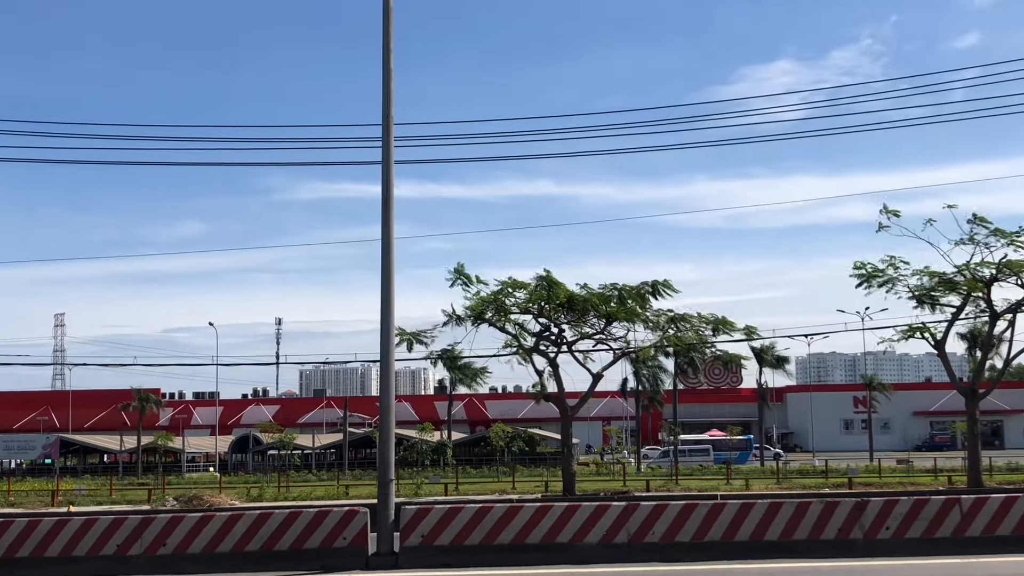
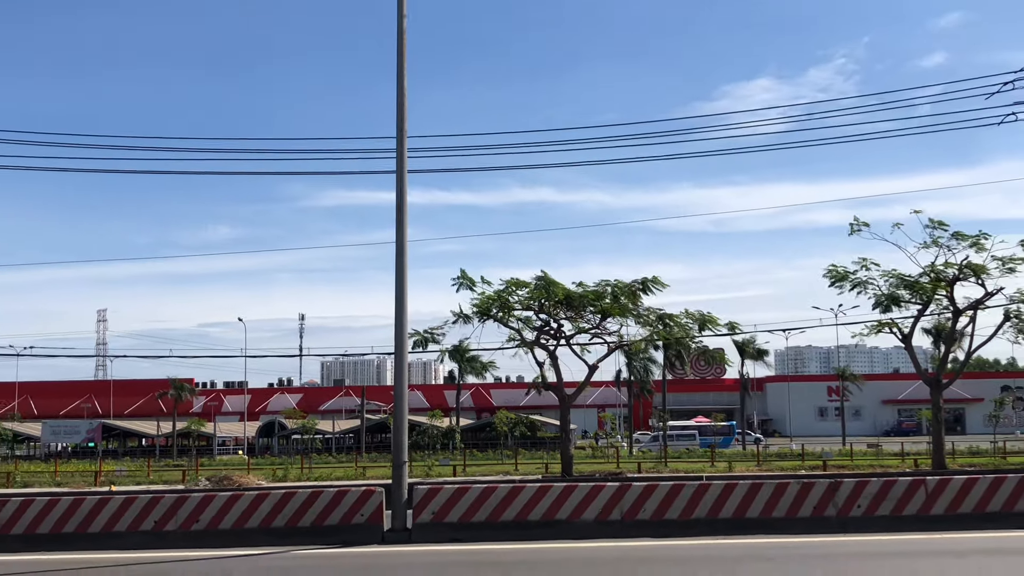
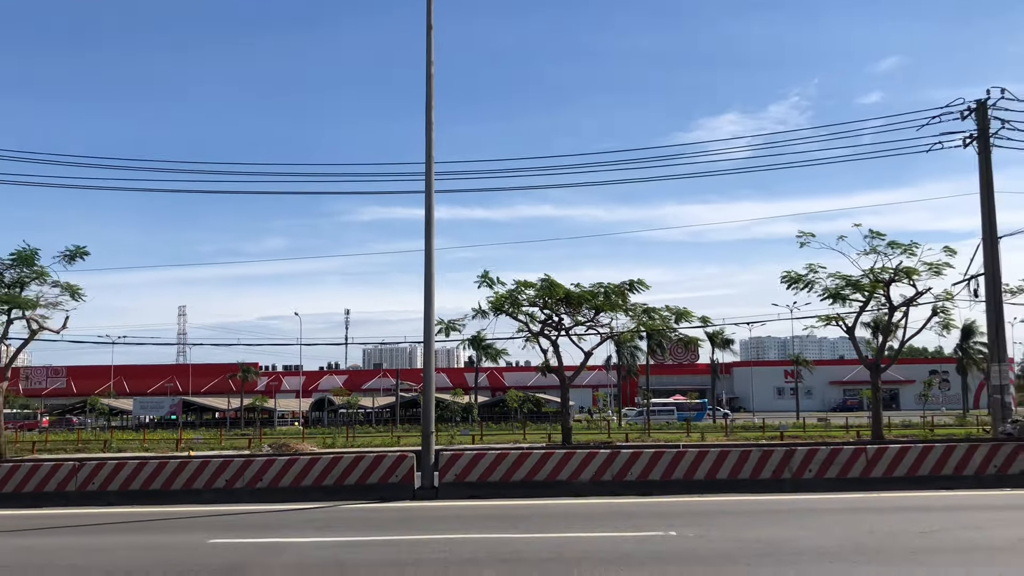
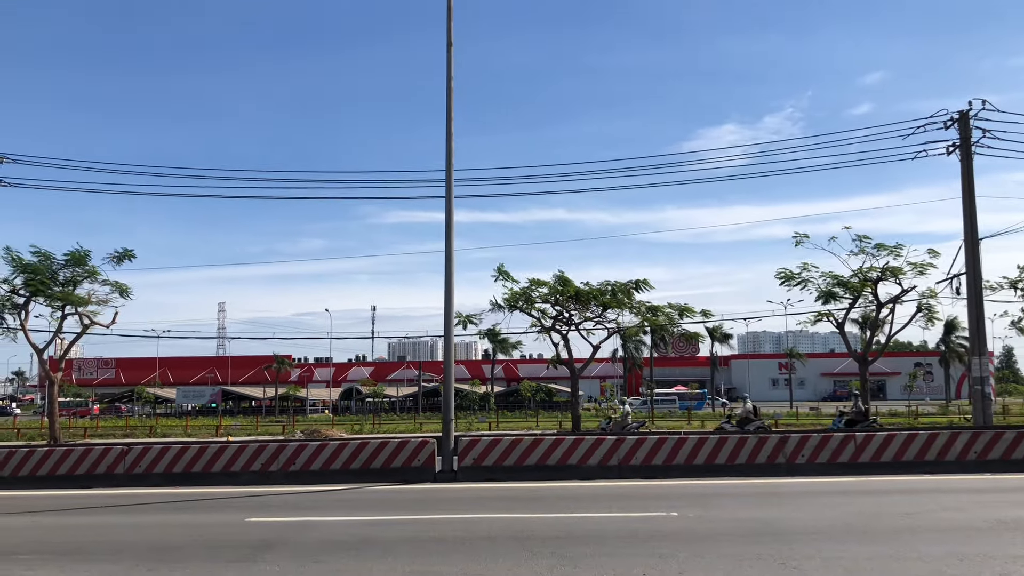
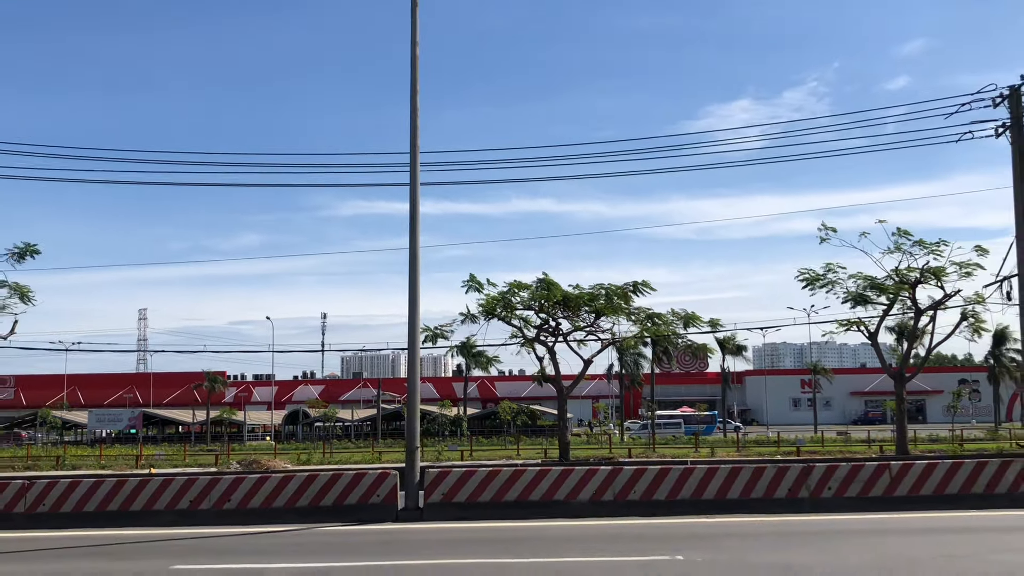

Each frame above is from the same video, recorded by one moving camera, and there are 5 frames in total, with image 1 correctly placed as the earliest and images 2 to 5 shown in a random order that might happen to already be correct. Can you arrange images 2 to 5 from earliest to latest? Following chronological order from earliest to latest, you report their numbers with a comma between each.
2, 5, 3, 4
